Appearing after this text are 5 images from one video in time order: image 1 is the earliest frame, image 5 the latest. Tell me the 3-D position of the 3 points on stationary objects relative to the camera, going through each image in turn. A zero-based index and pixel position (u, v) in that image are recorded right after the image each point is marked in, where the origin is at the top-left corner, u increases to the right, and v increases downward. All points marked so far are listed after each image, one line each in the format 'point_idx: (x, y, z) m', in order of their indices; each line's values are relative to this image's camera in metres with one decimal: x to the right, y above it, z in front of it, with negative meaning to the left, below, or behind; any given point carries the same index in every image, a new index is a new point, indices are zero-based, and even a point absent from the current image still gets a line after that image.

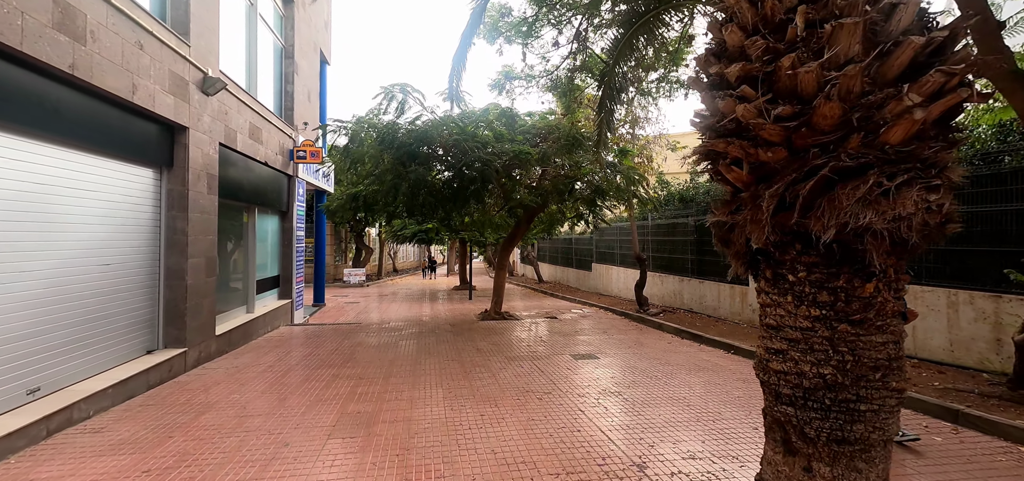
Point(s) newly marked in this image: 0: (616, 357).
0: (+1.8, -2.0, +6.9) m
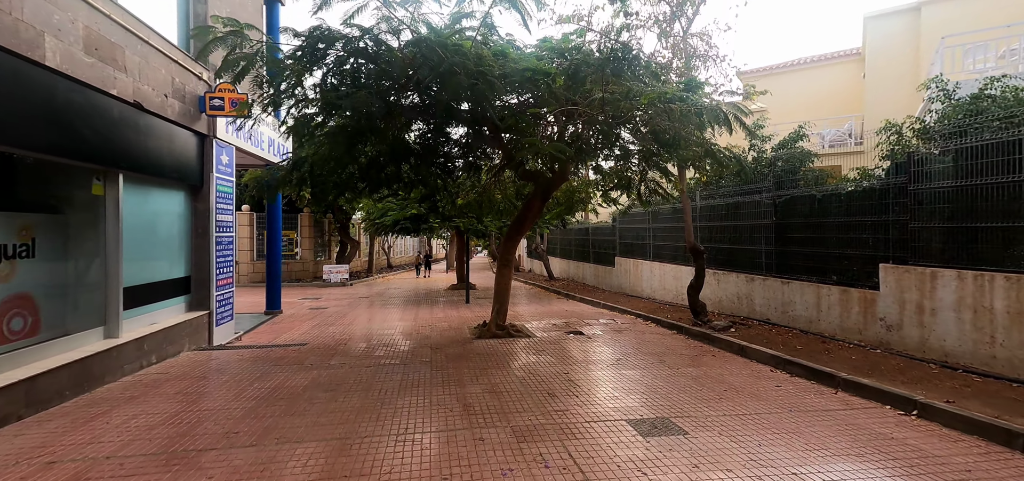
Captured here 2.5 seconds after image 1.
0: (+1.9, -1.8, +3.9) m
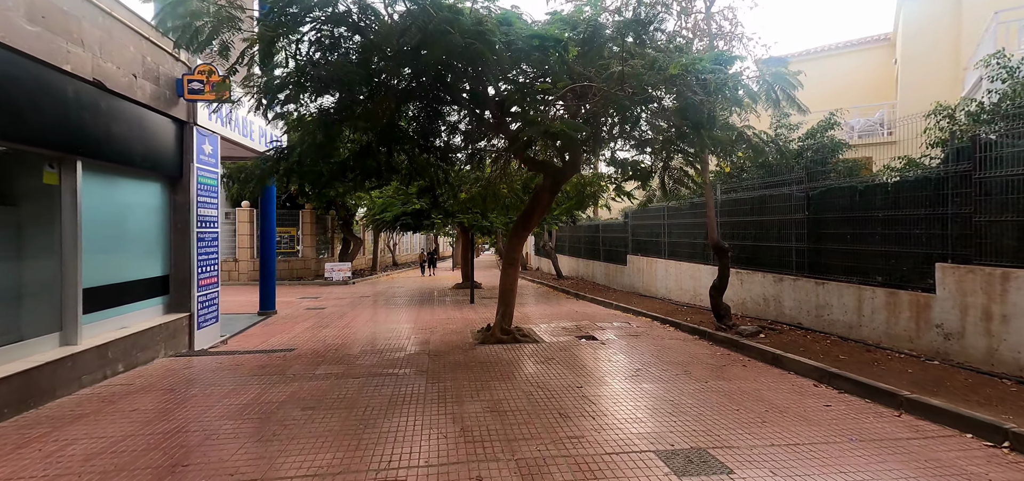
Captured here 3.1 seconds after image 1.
0: (+2.0, -1.7, +3.2) m
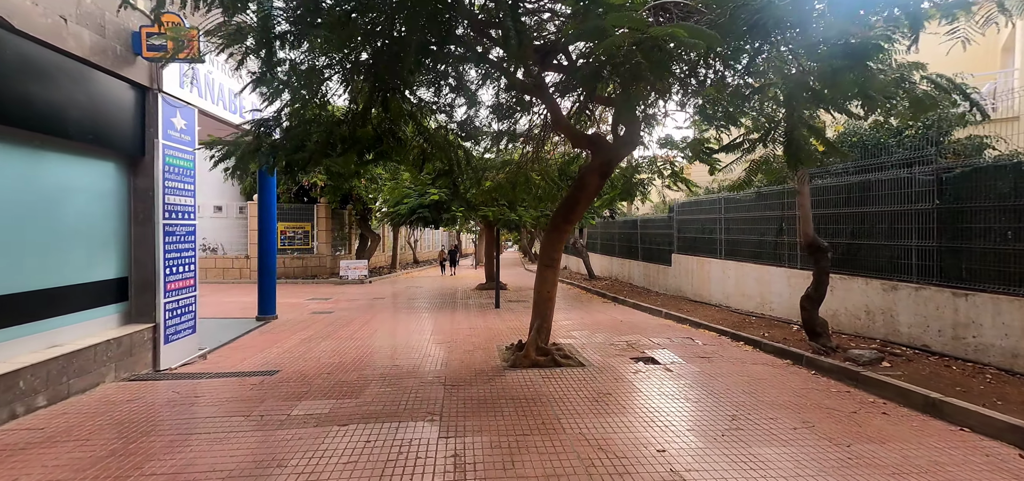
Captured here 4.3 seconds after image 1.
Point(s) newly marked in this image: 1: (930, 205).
0: (+2.3, -1.7, +1.6) m
1: (+6.2, +0.5, +5.9) m
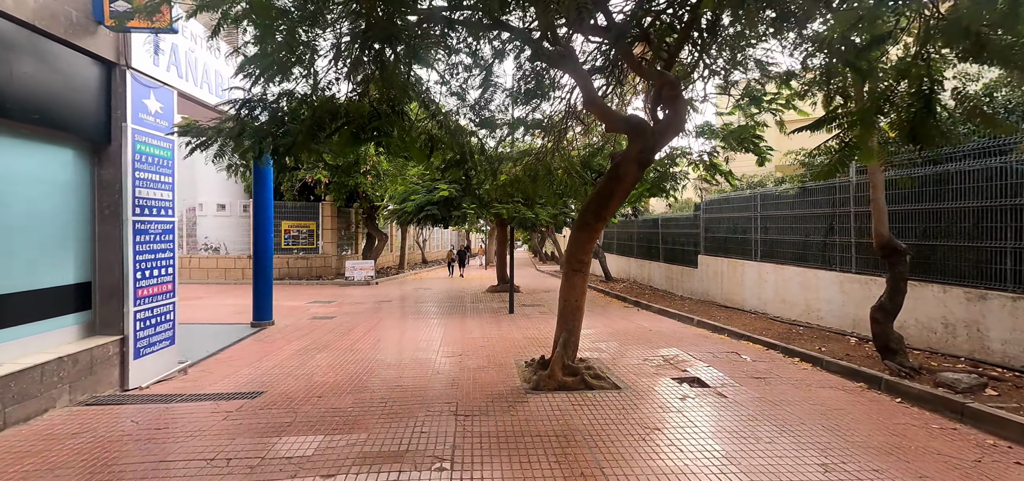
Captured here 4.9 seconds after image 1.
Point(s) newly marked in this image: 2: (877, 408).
0: (+2.5, -1.7, +0.7) m
1: (+6.5, +0.5, +5.0) m
2: (+3.8, -1.8, +4.2) m
